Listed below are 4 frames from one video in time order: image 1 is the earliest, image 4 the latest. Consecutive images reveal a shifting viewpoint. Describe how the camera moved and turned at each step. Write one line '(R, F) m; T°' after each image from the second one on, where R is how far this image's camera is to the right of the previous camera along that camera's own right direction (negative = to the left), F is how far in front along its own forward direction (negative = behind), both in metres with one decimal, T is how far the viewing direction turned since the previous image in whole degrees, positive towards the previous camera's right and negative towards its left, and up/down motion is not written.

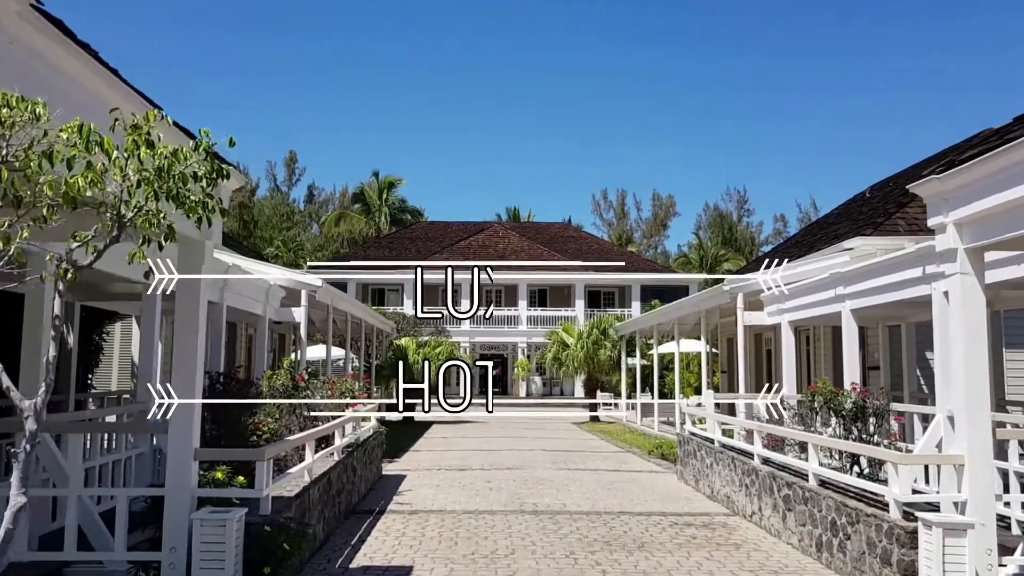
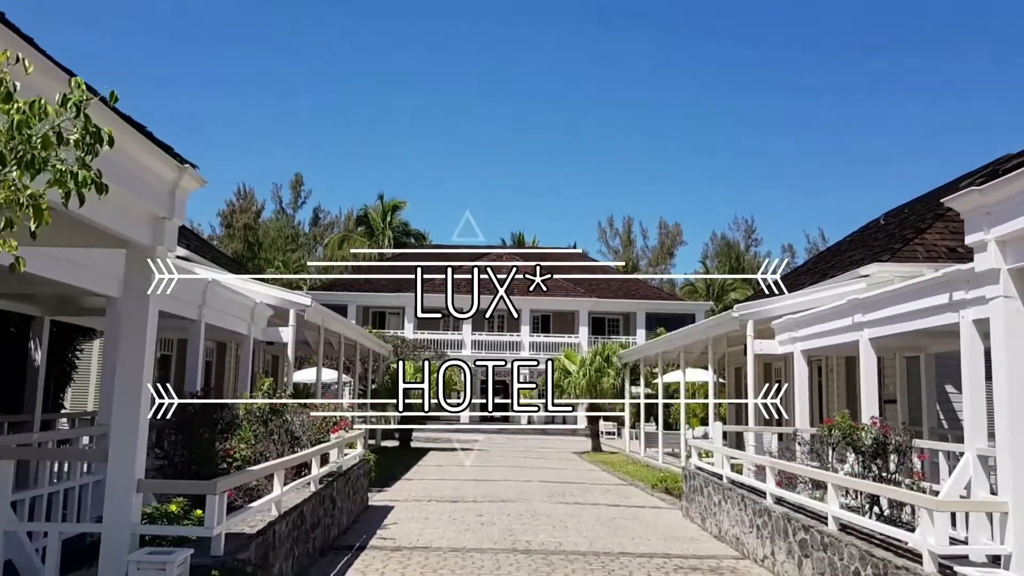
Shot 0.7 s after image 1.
(+0.1, +0.6) m; 0°
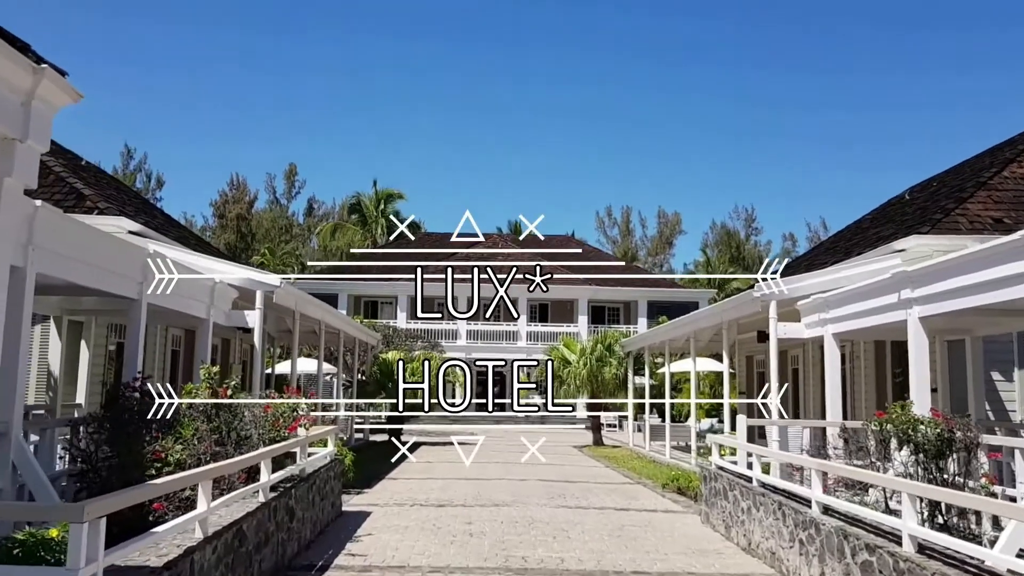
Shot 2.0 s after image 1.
(+0.1, +1.5) m; 0°
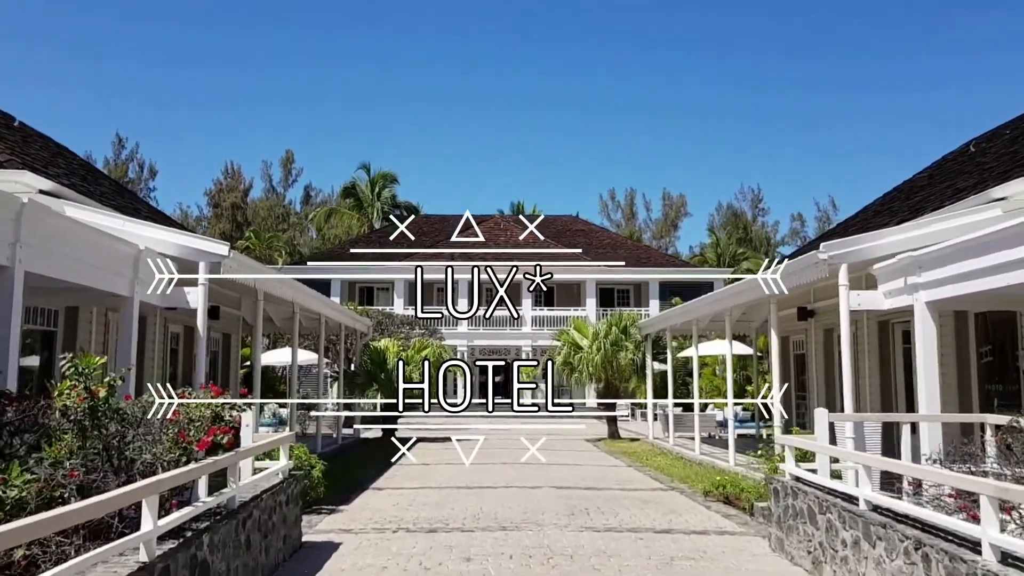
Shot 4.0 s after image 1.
(0.0, +2.4) m; 0°
